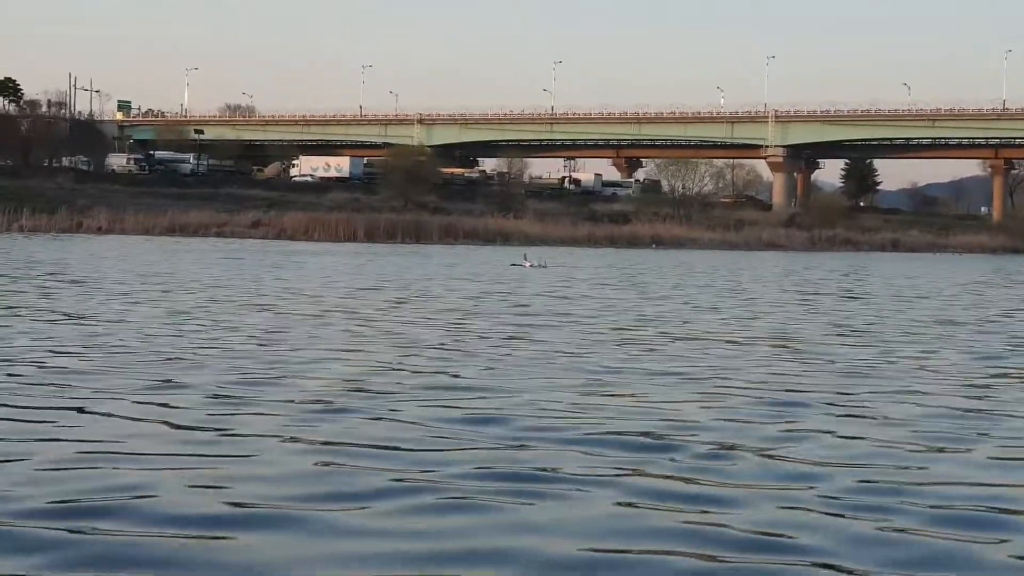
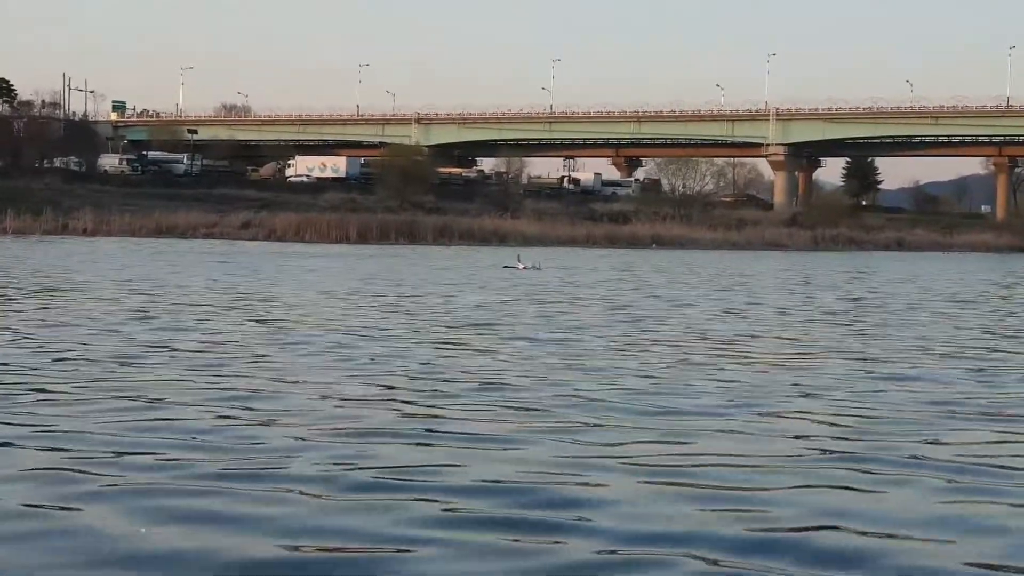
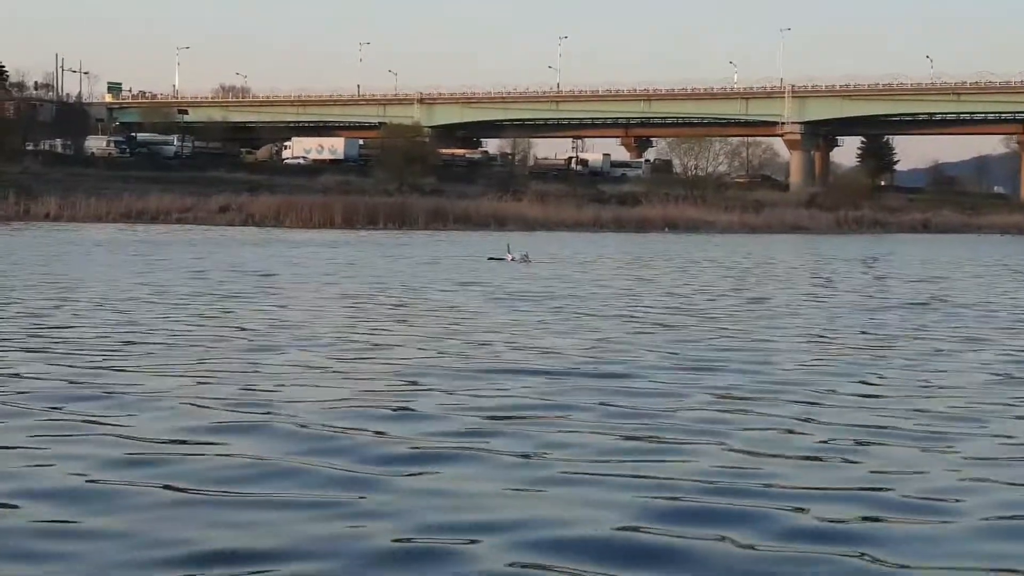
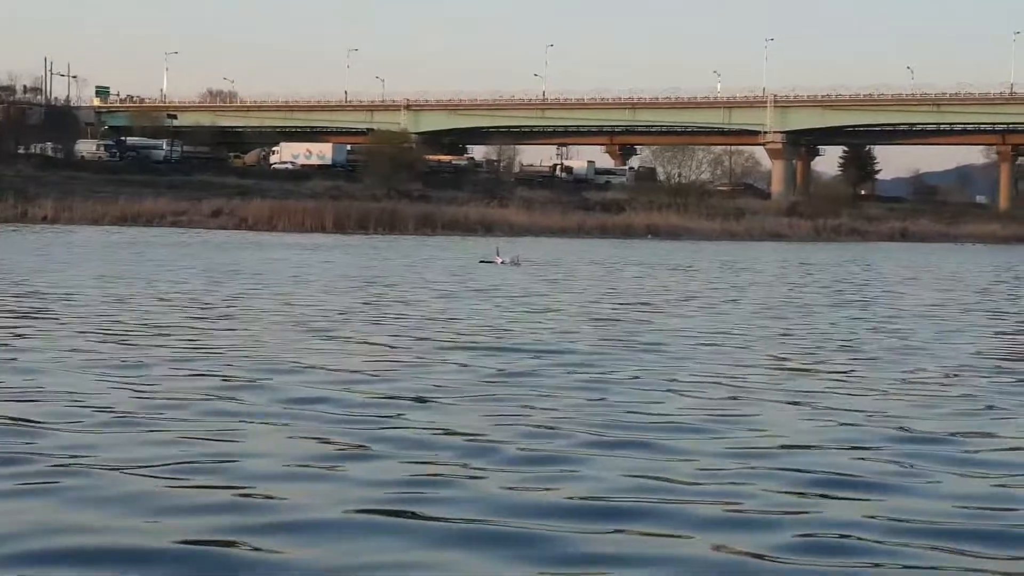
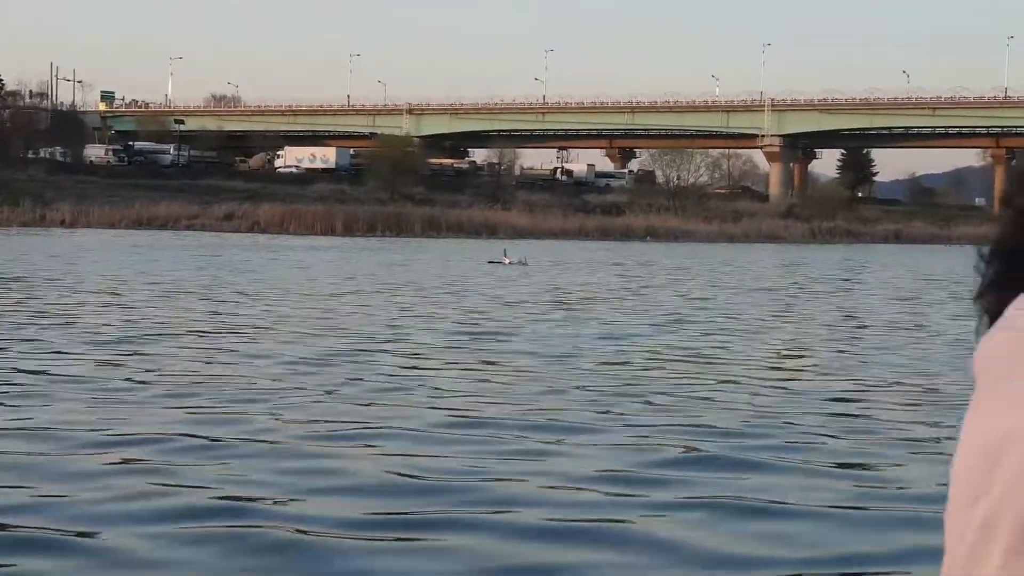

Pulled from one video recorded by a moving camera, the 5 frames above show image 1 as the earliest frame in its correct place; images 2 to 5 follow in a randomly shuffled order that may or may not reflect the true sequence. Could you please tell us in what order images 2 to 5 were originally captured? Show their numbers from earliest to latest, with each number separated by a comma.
2, 5, 4, 3
